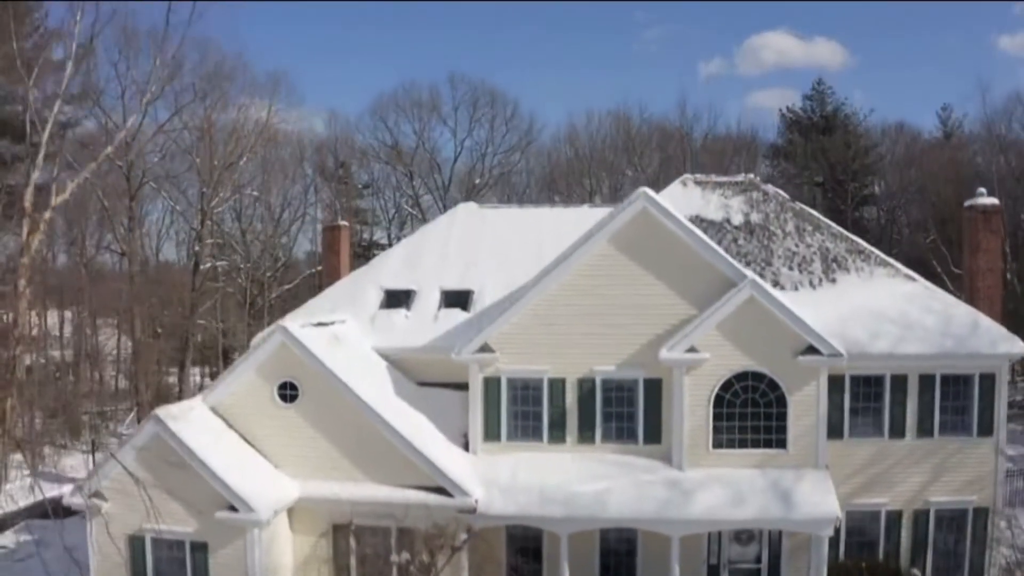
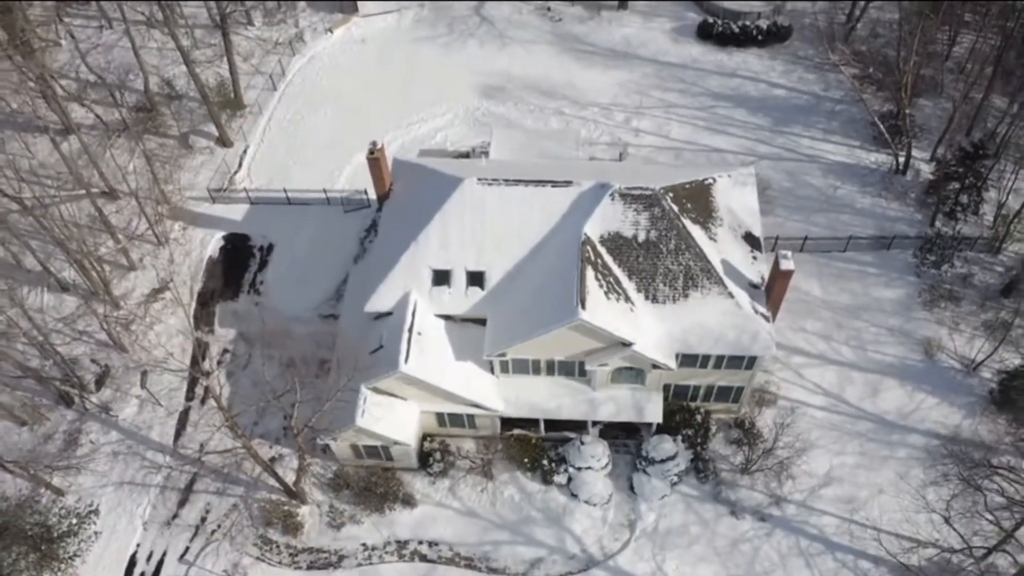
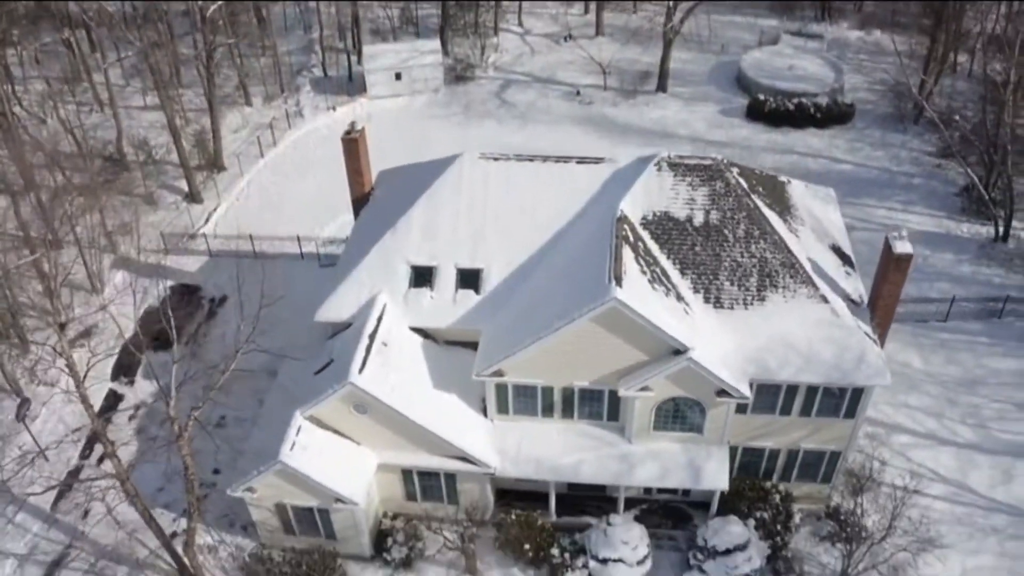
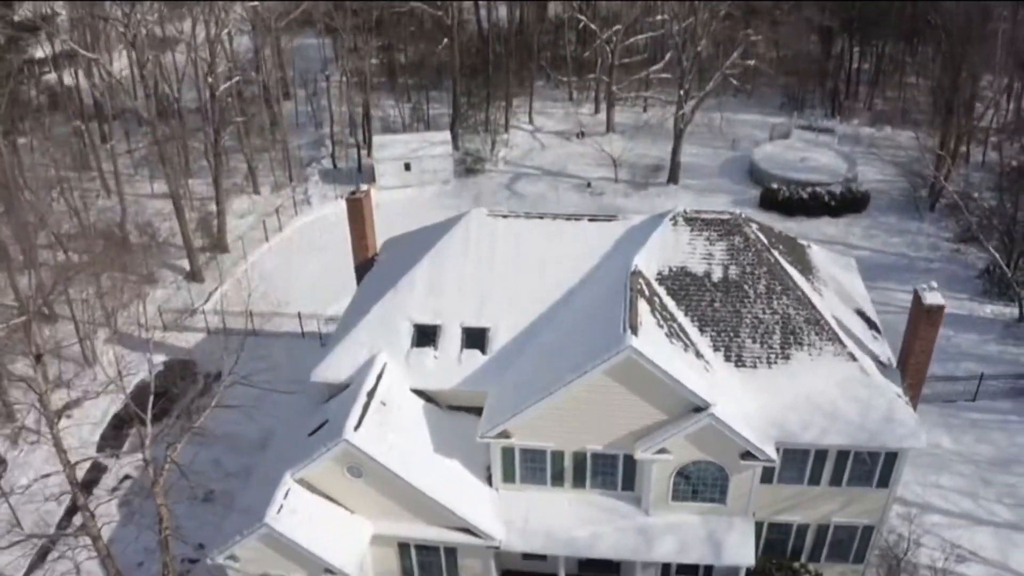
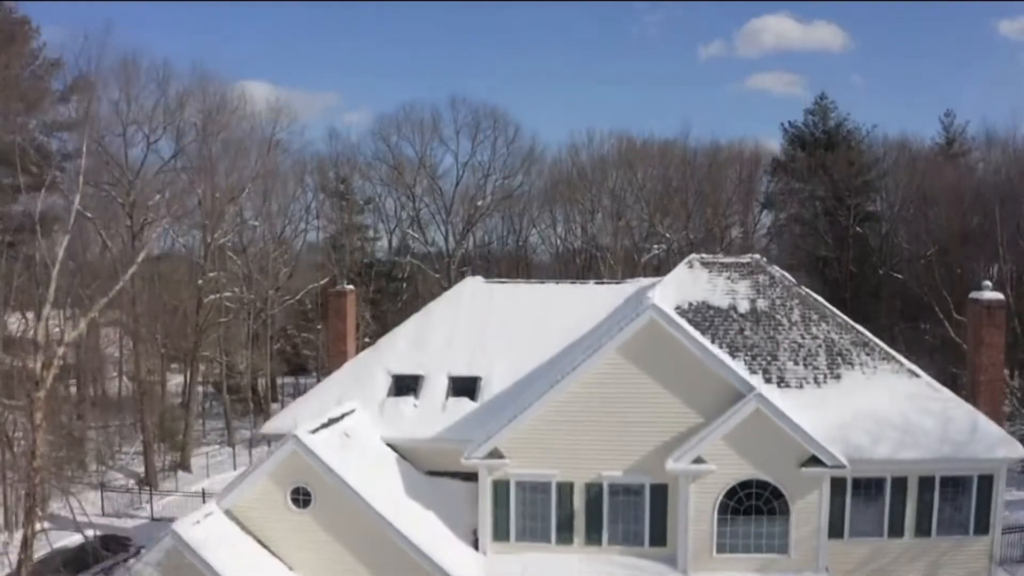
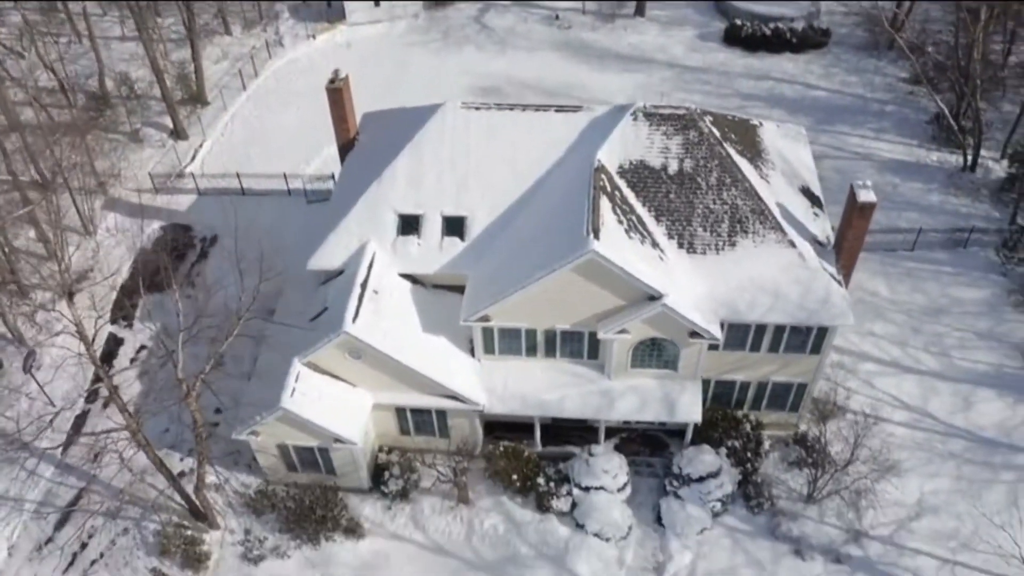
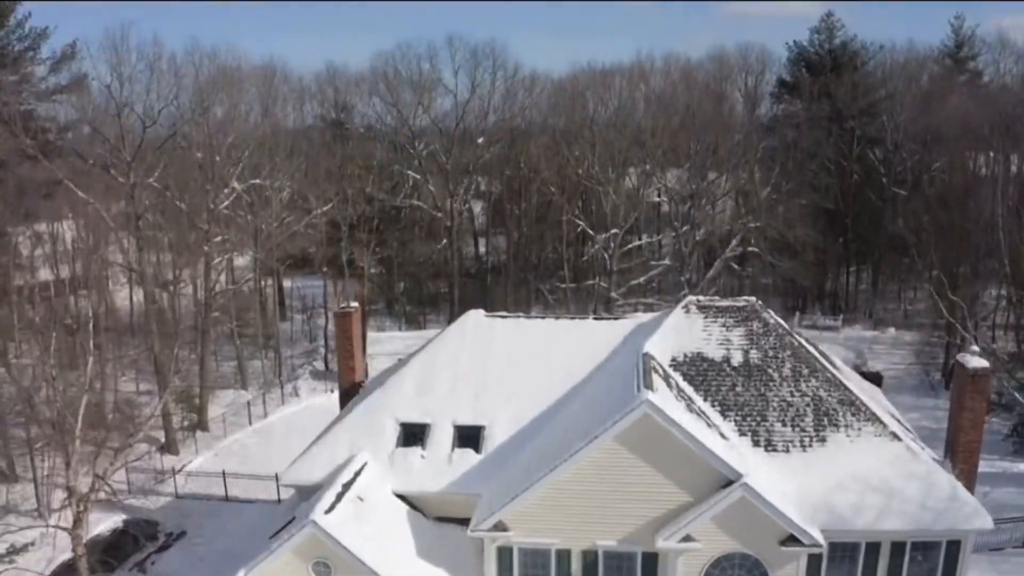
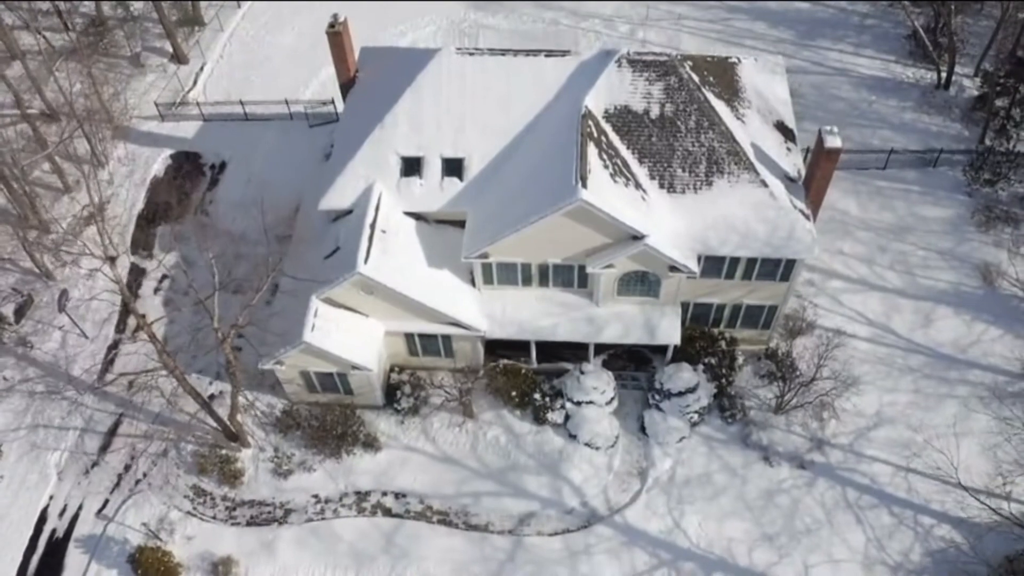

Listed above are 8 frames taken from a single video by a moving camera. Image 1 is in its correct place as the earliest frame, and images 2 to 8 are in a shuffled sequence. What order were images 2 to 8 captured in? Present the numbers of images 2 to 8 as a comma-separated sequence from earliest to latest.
5, 7, 4, 3, 6, 8, 2
